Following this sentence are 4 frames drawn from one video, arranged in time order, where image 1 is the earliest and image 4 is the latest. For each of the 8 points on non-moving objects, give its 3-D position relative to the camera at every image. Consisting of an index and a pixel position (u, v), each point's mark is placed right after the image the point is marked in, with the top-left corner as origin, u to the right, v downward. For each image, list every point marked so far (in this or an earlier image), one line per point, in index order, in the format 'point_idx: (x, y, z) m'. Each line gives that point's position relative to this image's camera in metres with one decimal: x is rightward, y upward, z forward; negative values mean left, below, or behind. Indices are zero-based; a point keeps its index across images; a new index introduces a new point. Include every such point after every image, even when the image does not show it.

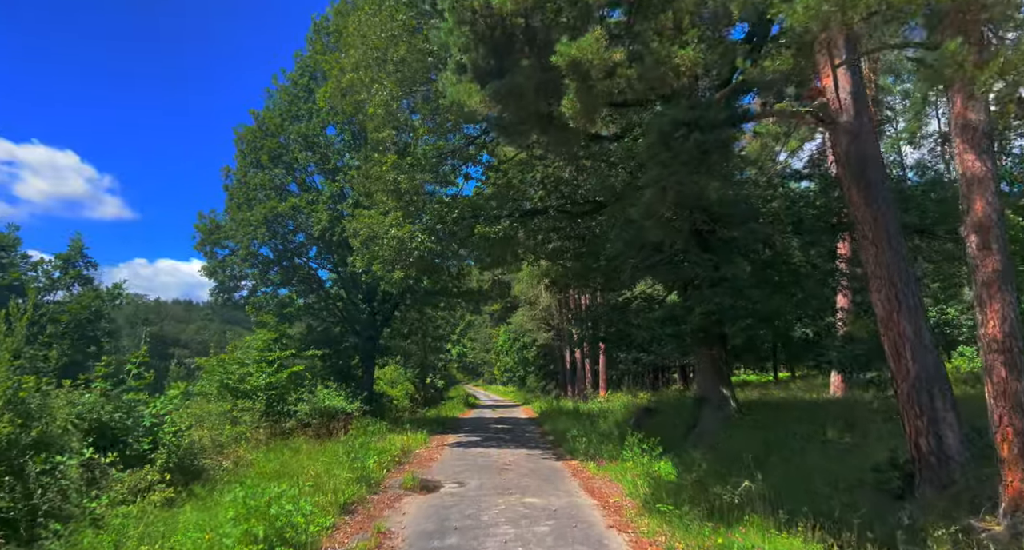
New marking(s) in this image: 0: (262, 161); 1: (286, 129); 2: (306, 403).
0: (-7.6, +3.5, +18.8) m
1: (-6.9, +4.4, +18.9) m
2: (-5.4, -3.4, +16.3) m
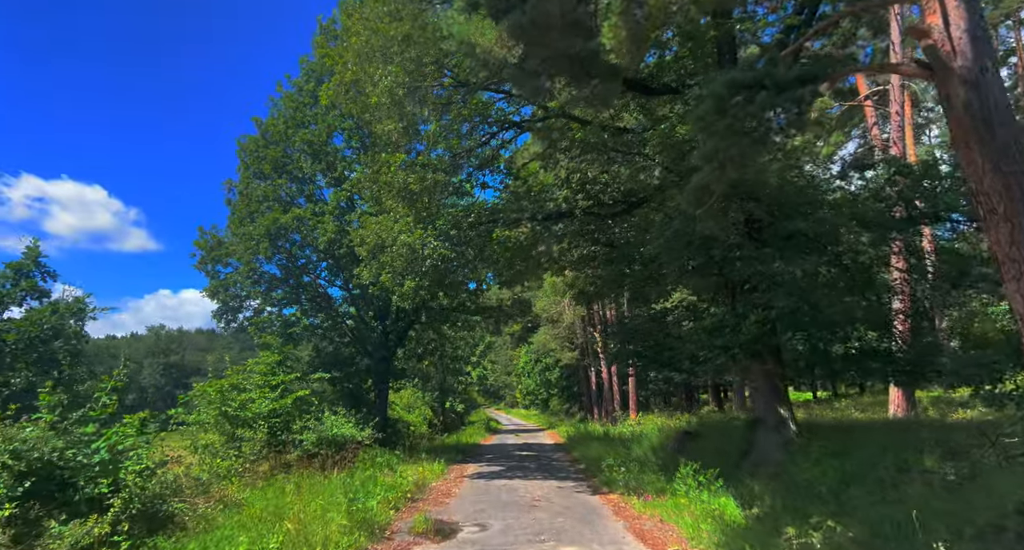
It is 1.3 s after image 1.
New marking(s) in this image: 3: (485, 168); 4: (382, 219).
0: (-7.1, +3.0, +17.7) m
1: (-6.3, +3.9, +17.8) m
2: (-4.8, -3.7, +14.9) m
3: (-0.6, +2.3, +14.6) m
4: (-3.2, +1.4, +15.1) m
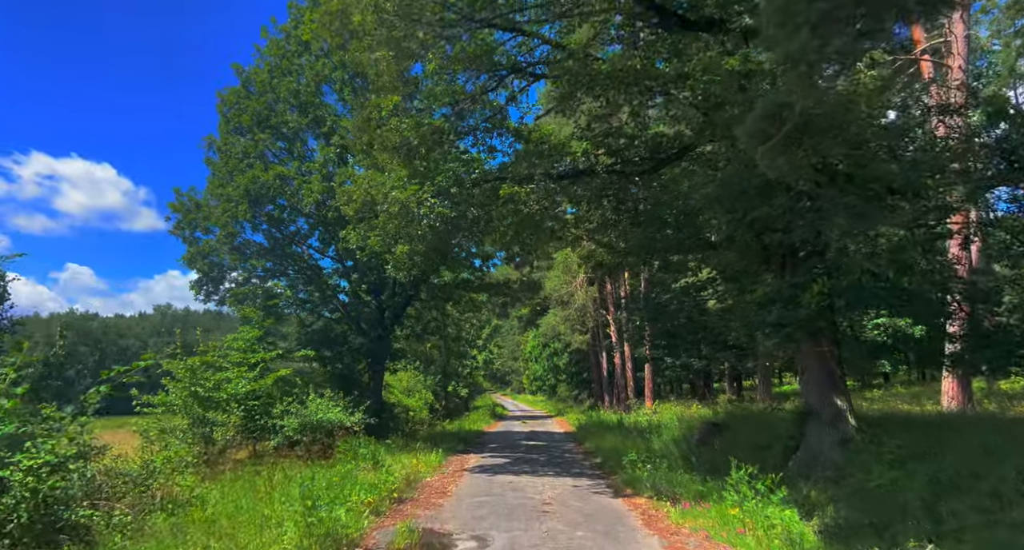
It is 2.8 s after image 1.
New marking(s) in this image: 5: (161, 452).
0: (-6.8, +3.8, +15.9) m
1: (-6.0, +4.8, +15.9) m
2: (-4.7, -3.0, +13.2) m
3: (-0.4, +2.9, +12.7) m
4: (-2.9, +2.1, +13.3) m
5: (-5.3, -2.6, +9.2) m
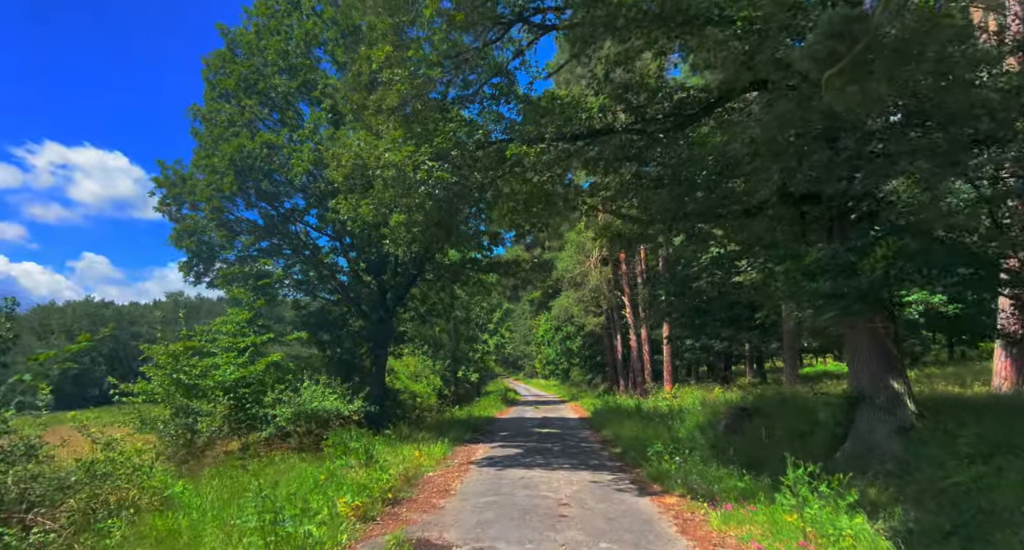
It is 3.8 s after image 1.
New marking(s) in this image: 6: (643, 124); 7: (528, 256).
0: (-6.6, +4.3, +14.7) m
1: (-5.9, +5.3, +14.7) m
2: (-4.4, -2.5, +12.1) m
3: (-0.2, +3.4, +11.5) m
4: (-2.8, +2.6, +12.1) m
5: (-5.1, -2.3, +8.2) m
6: (+2.2, +2.6, +10.4) m
7: (+0.5, +0.5, +18.0) m
